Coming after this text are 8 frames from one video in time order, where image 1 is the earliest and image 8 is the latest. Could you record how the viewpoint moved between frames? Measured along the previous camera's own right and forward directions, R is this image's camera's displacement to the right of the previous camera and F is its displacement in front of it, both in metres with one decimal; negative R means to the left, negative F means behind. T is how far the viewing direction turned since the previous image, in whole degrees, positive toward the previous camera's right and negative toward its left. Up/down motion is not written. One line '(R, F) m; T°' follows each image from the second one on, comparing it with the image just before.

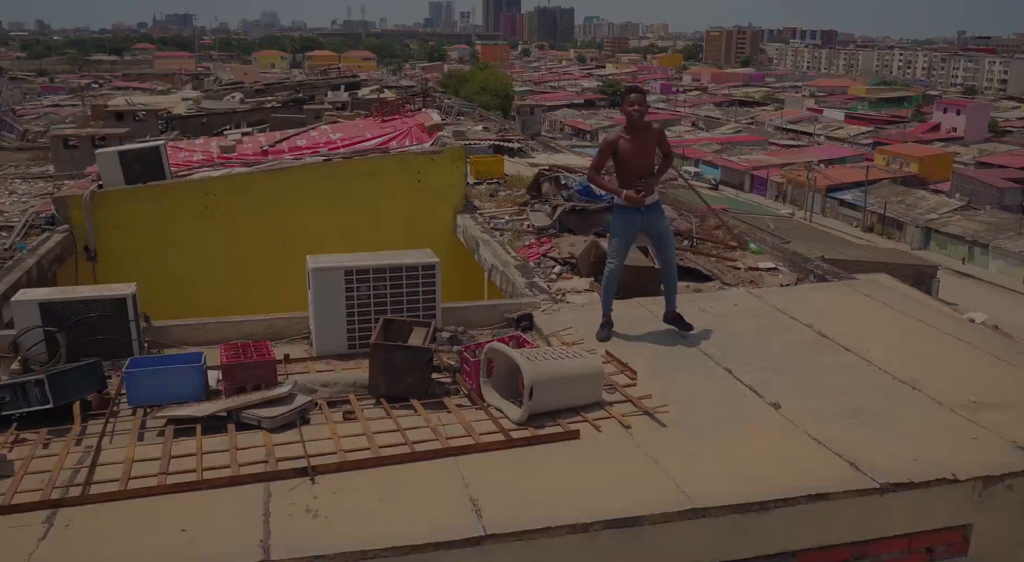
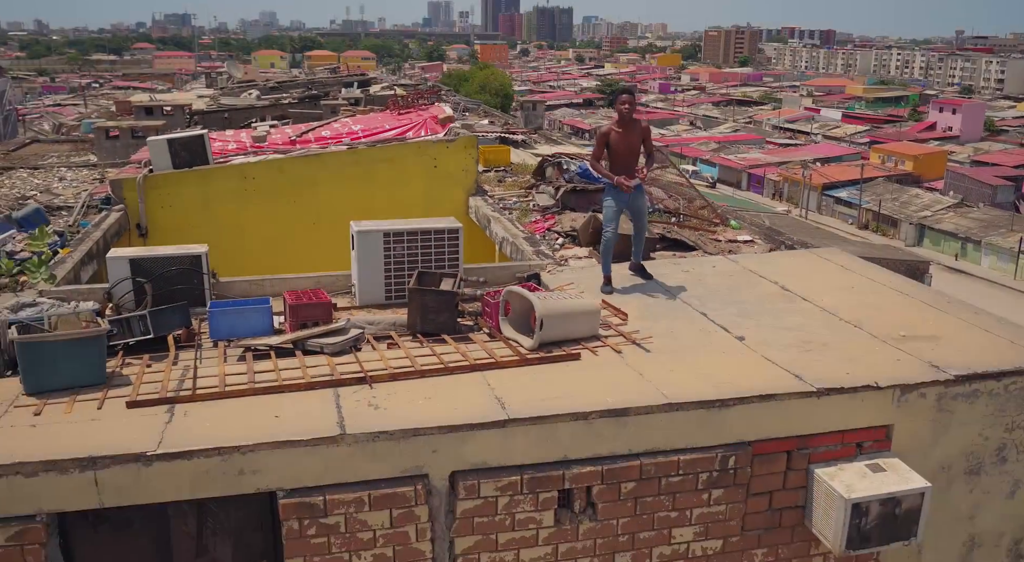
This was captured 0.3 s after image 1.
(0.0, -0.4) m; 0°
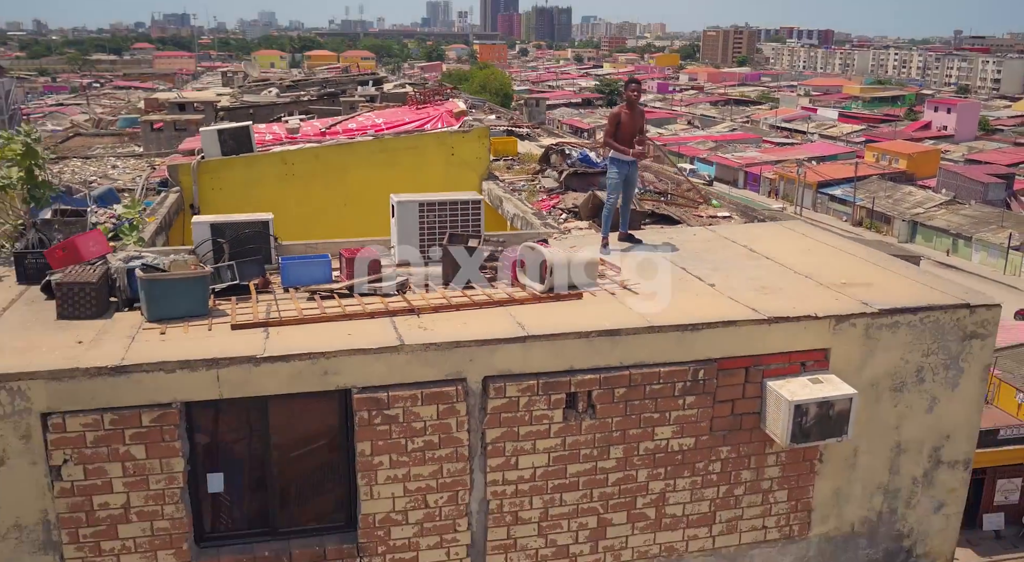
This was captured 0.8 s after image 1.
(-0.1, -0.5) m; 0°
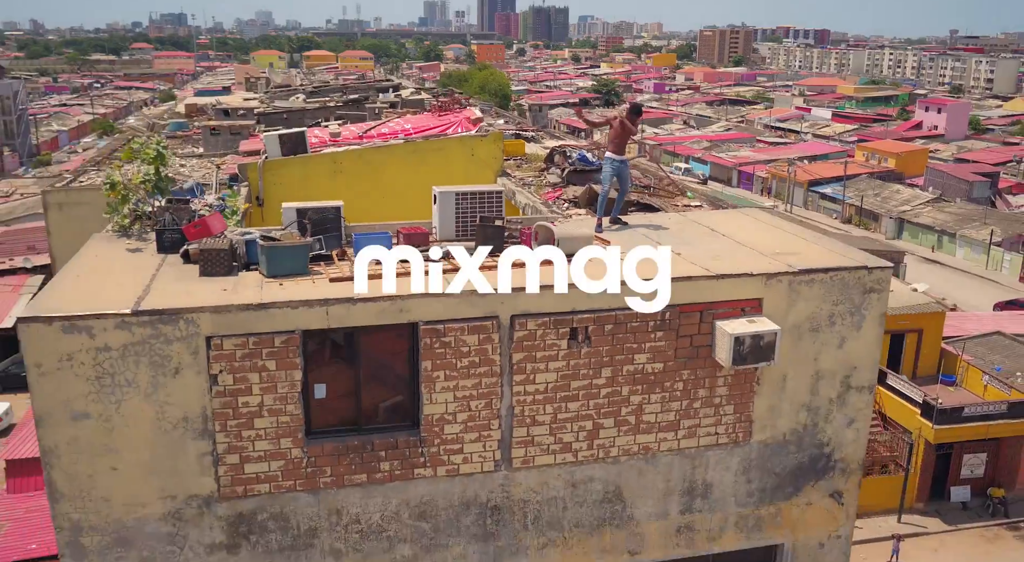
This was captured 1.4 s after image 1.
(-0.1, -0.9) m; 0°
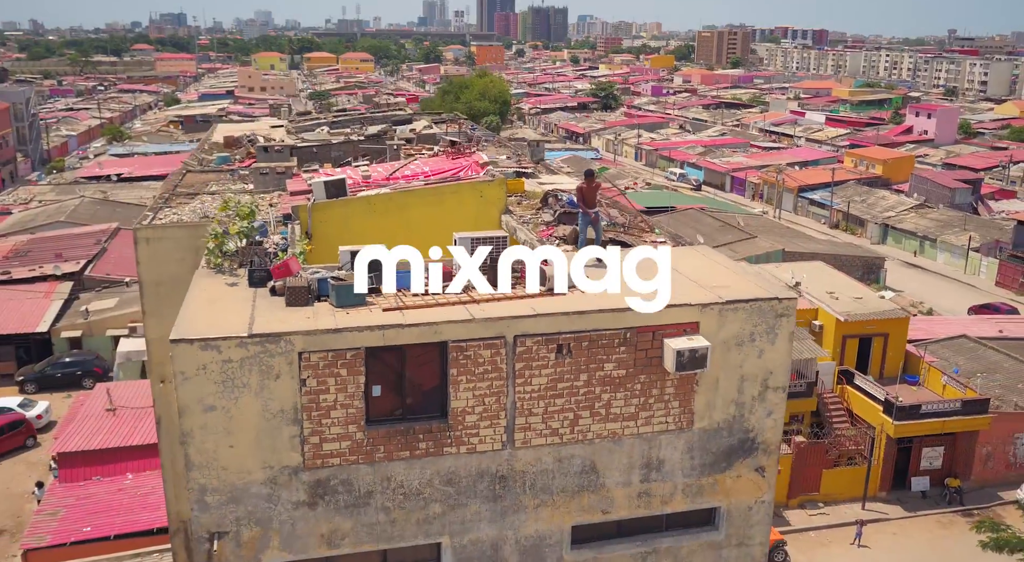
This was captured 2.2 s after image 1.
(0.0, -1.2) m; 0°
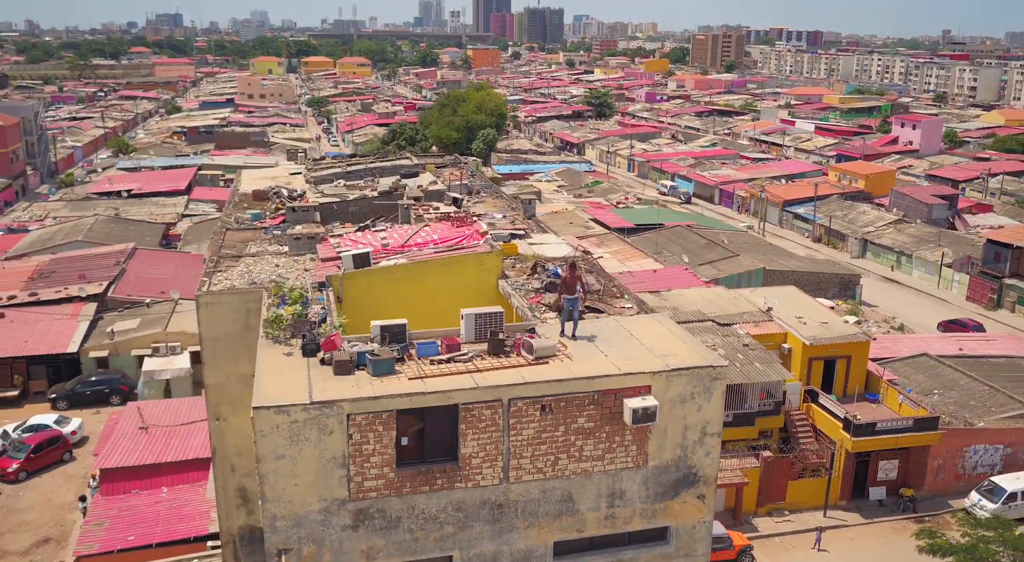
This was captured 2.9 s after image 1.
(0.0, -1.4) m; 0°
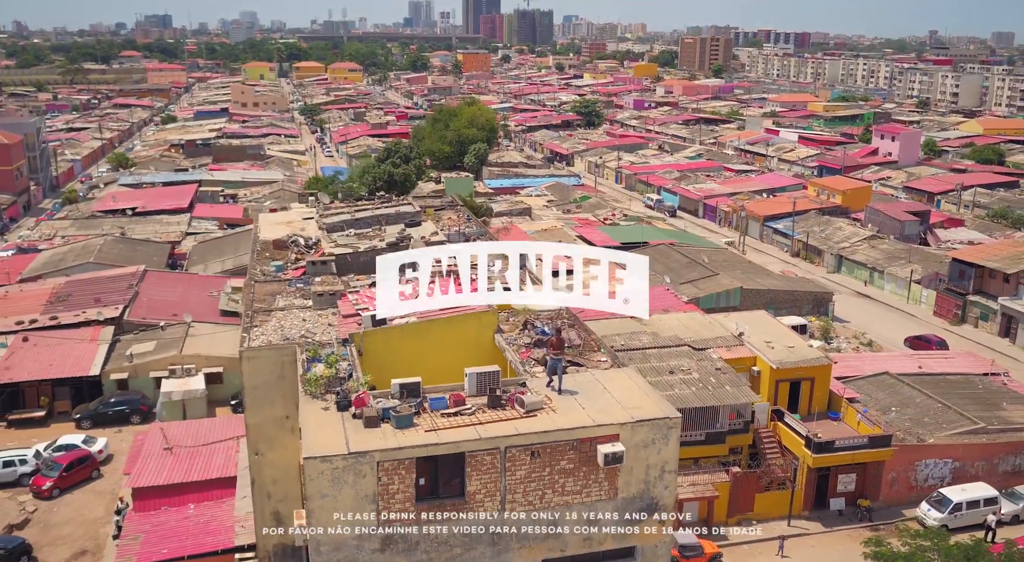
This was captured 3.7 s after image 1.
(0.0, -1.4) m; +1°
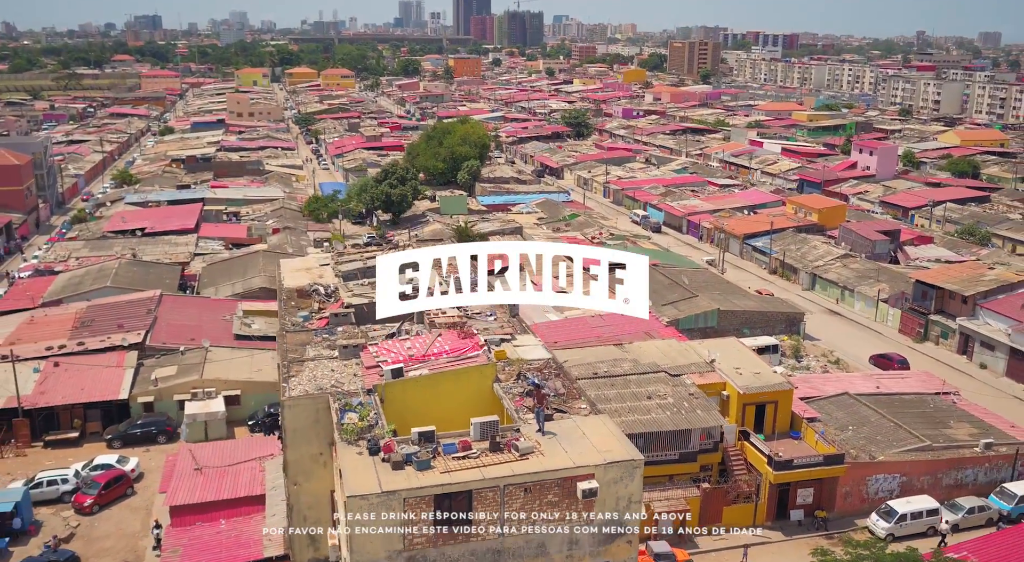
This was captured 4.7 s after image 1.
(-0.1, -1.9) m; +1°
